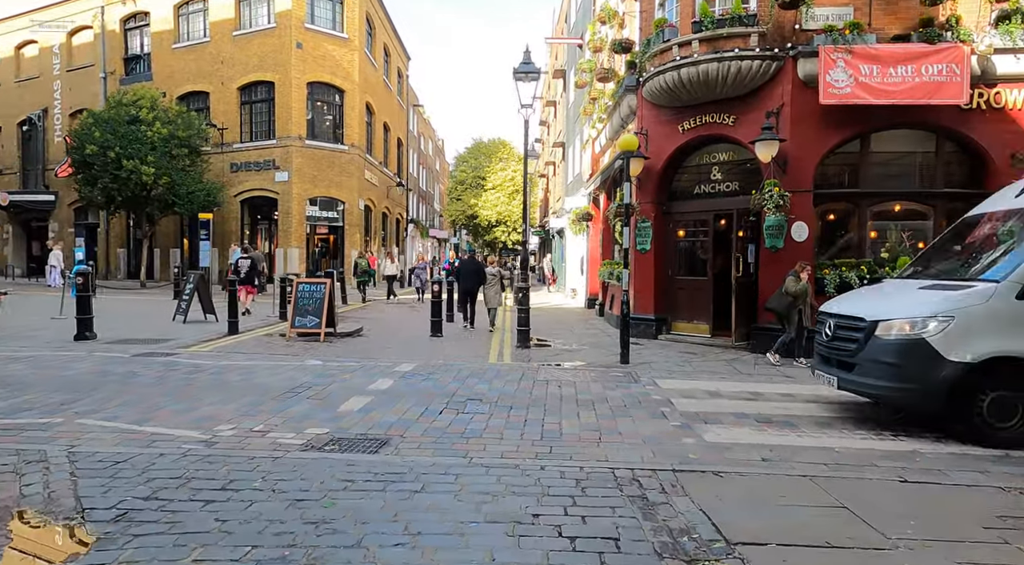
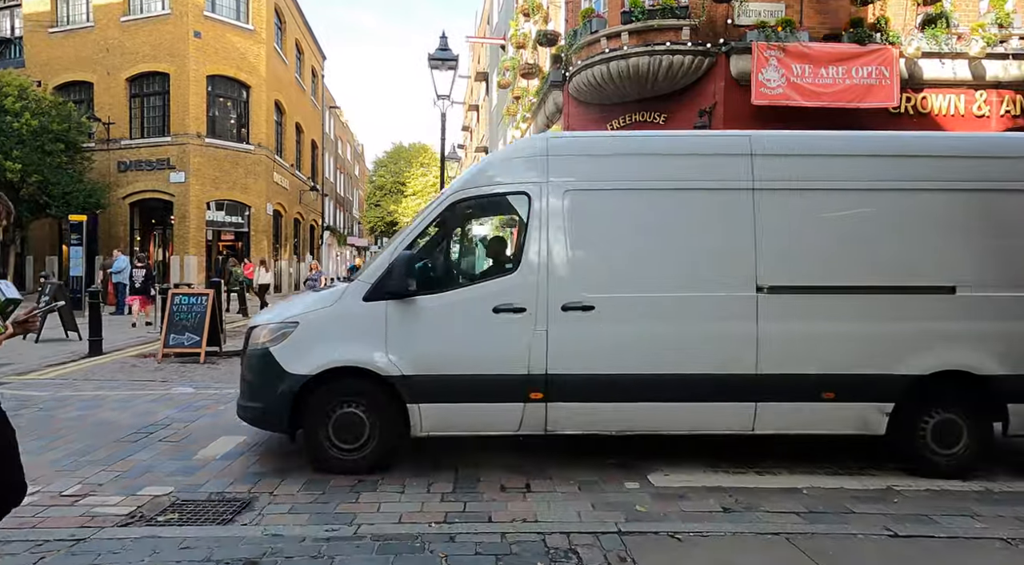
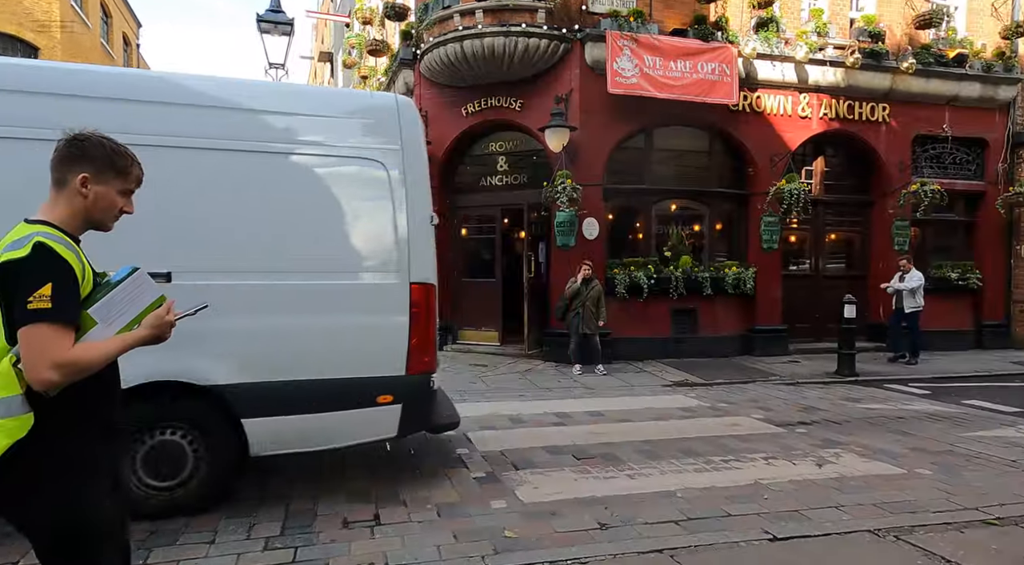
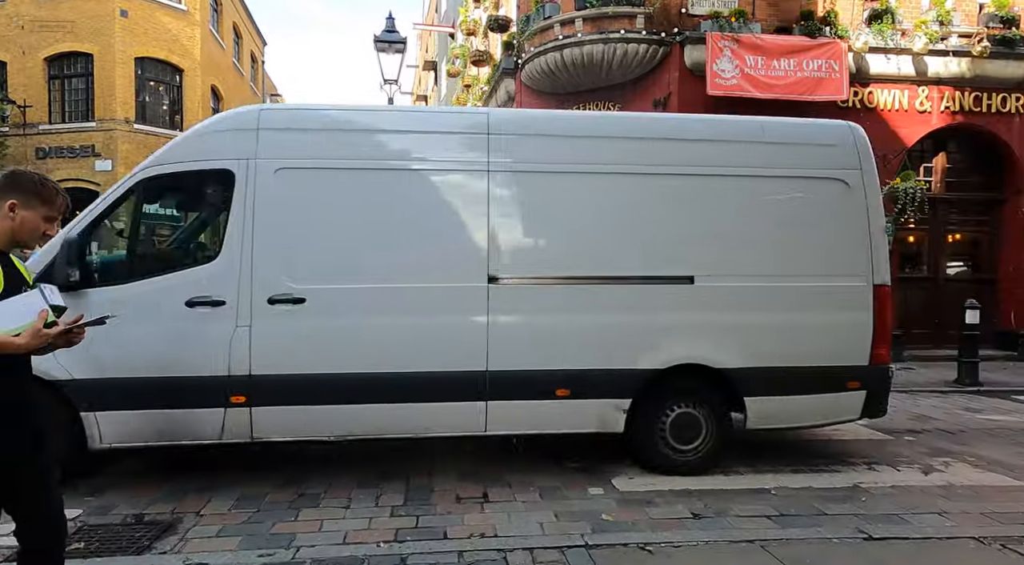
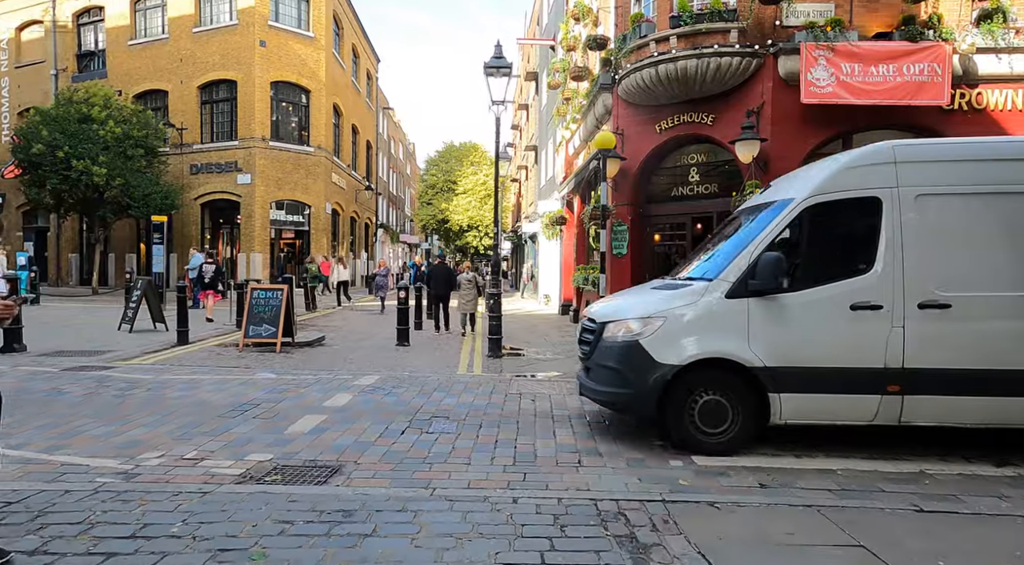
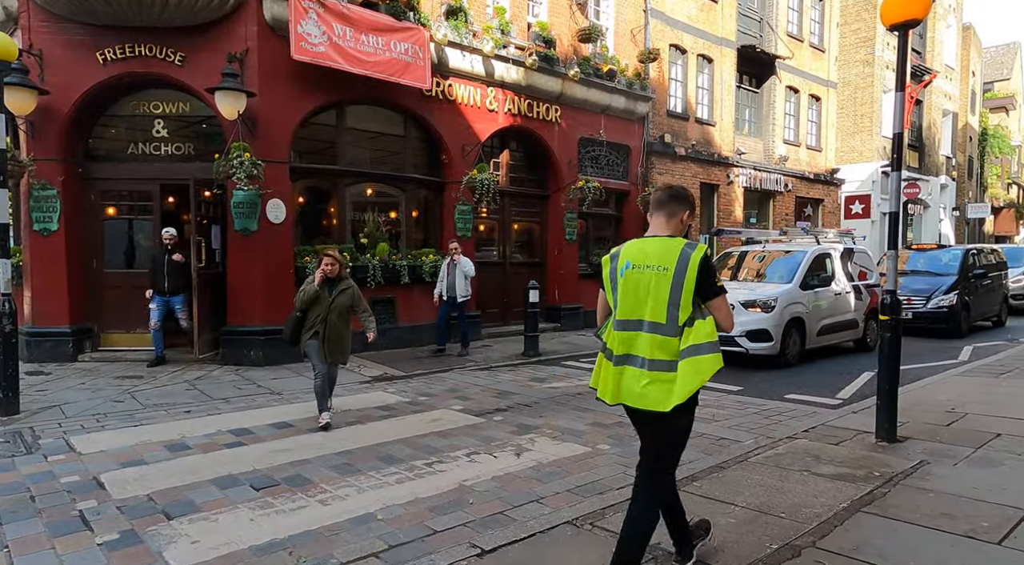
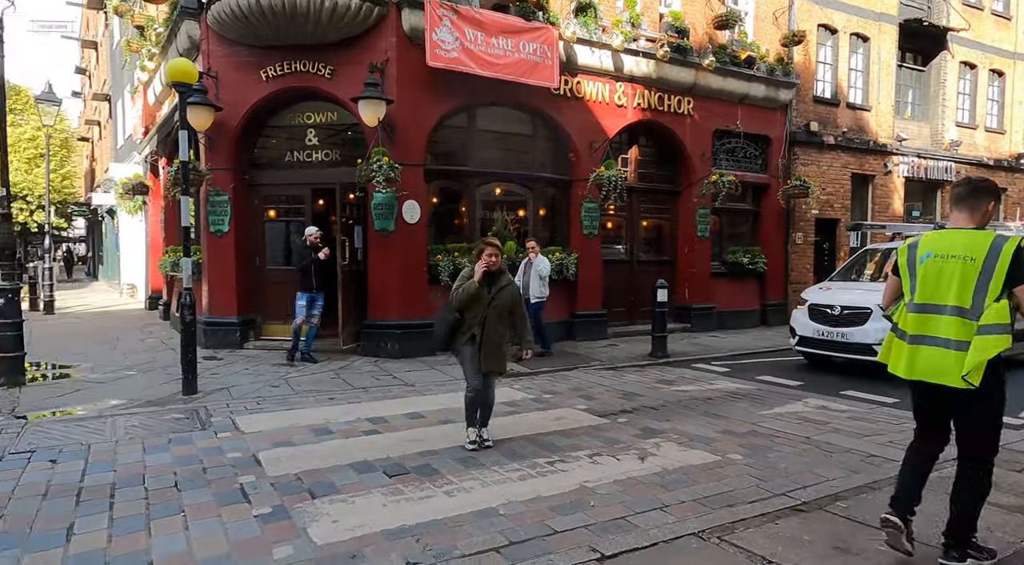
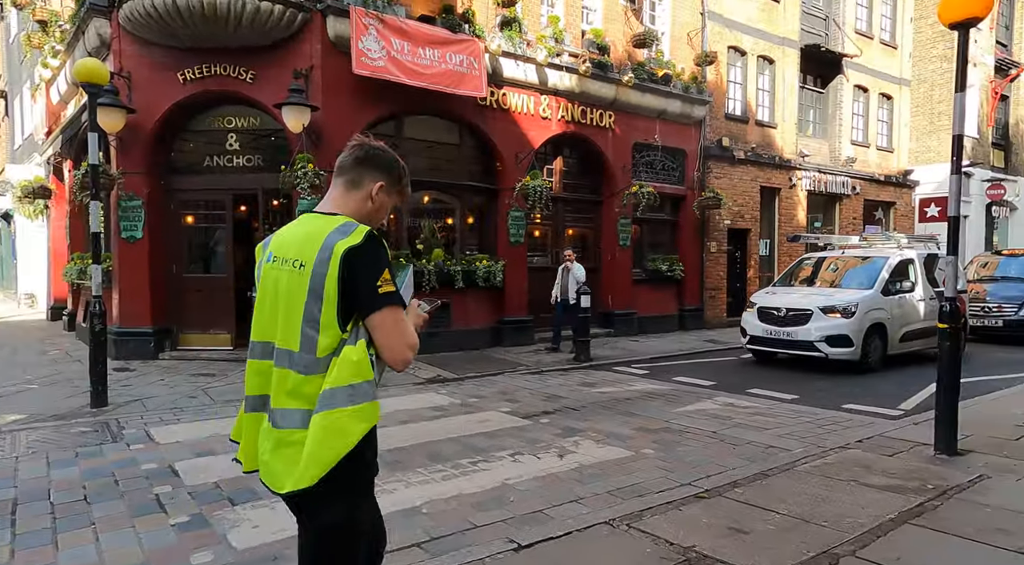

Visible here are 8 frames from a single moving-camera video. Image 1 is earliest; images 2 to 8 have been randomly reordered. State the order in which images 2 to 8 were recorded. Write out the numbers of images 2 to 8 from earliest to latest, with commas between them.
5, 2, 4, 3, 8, 6, 7
